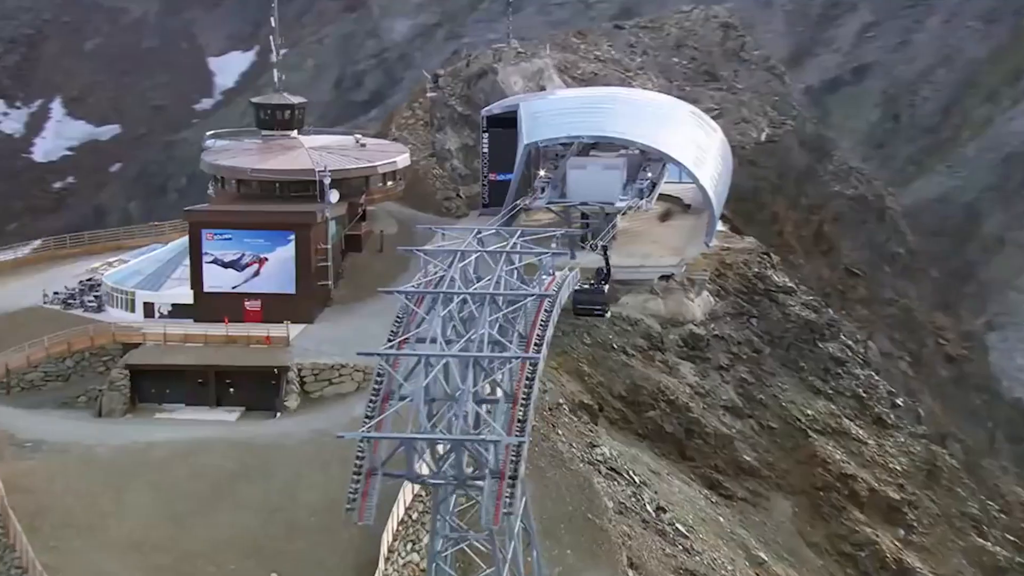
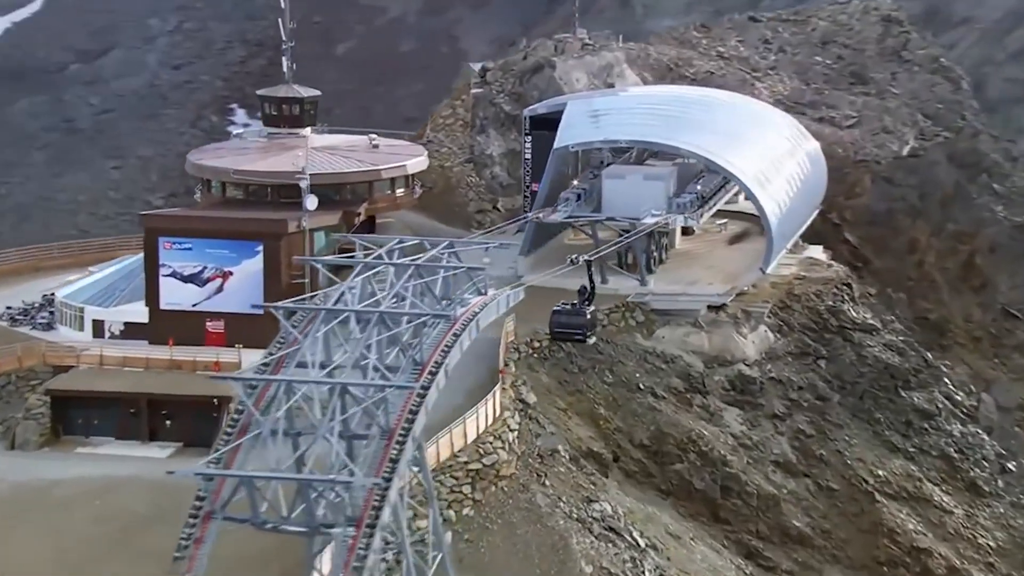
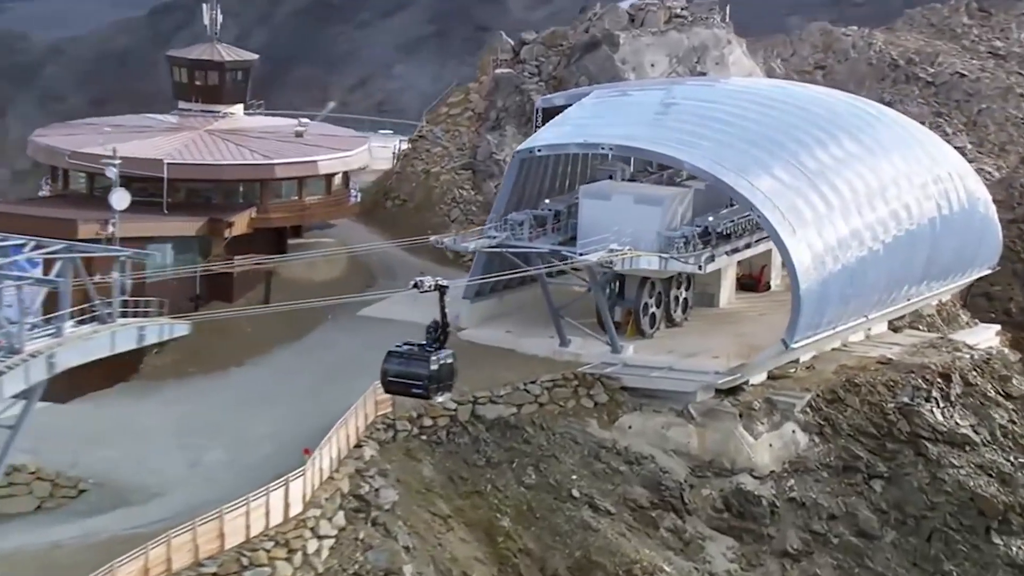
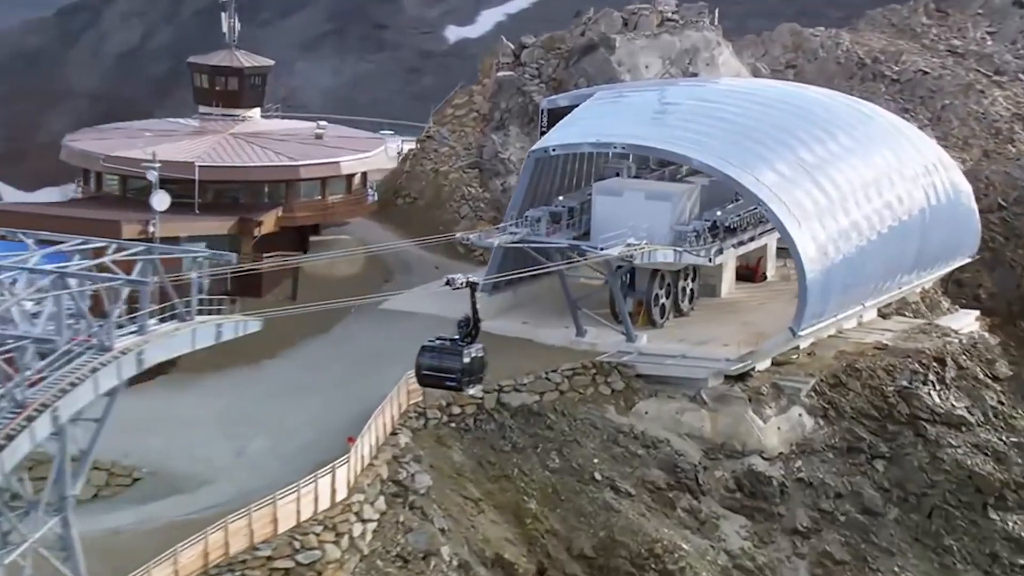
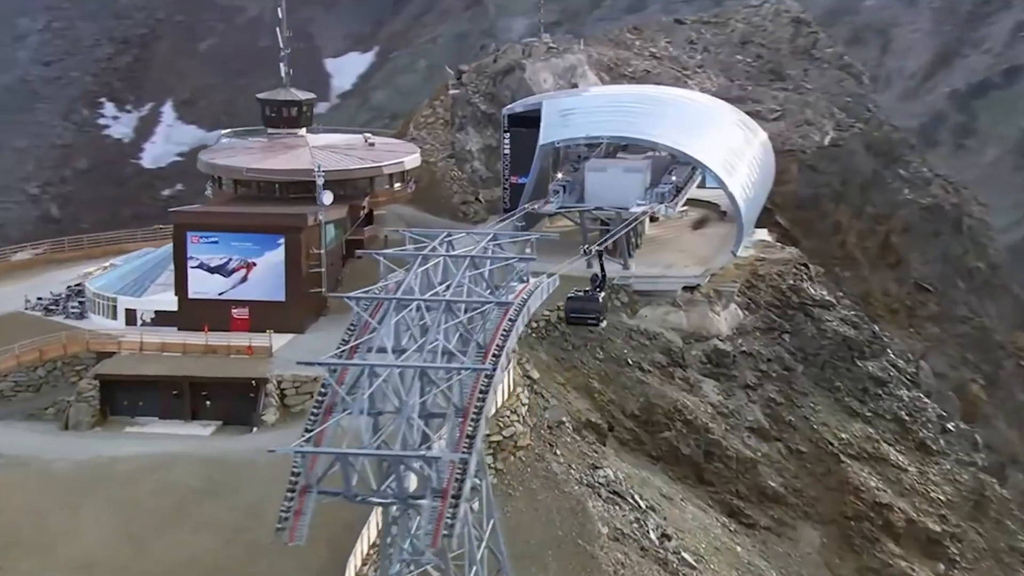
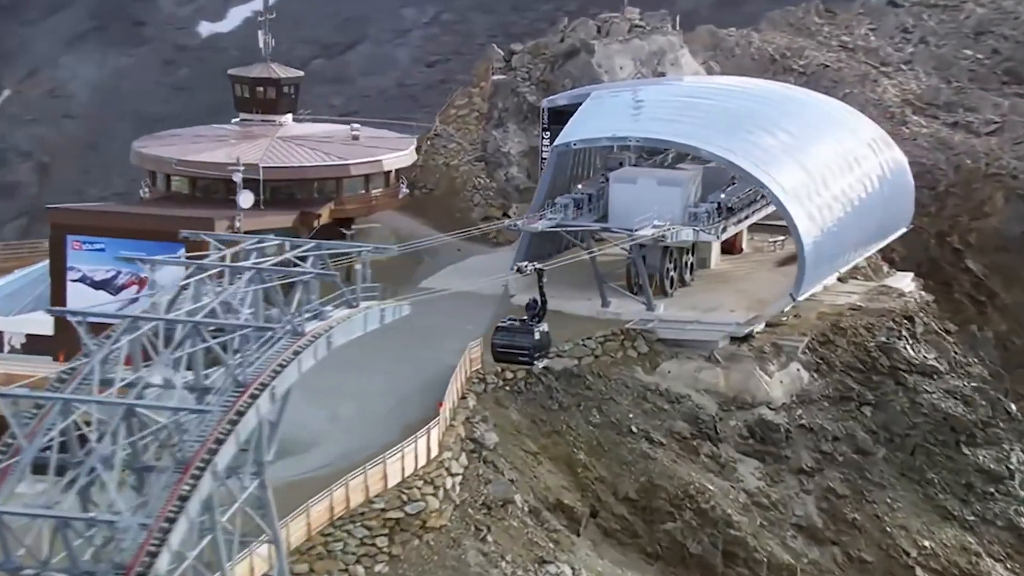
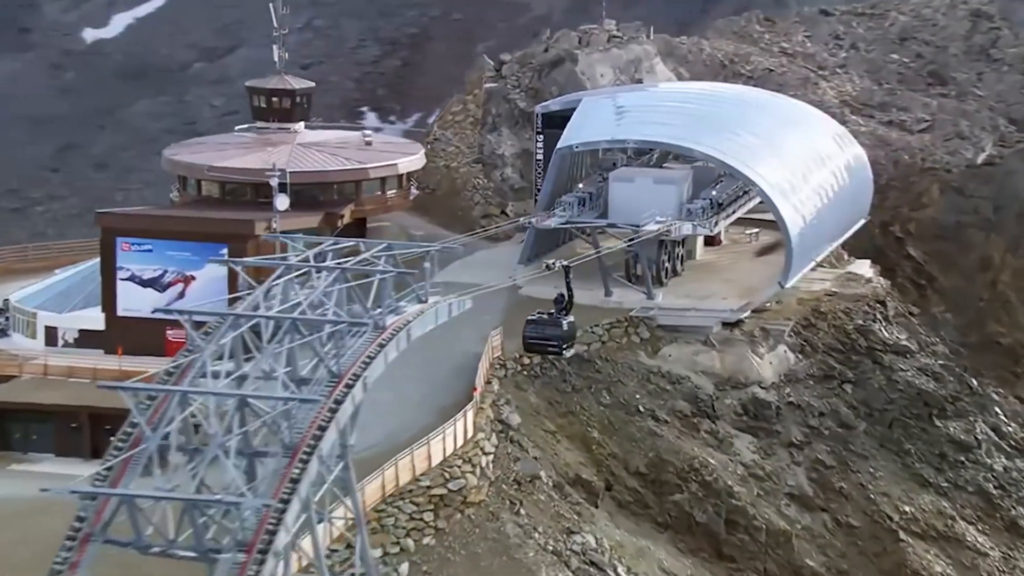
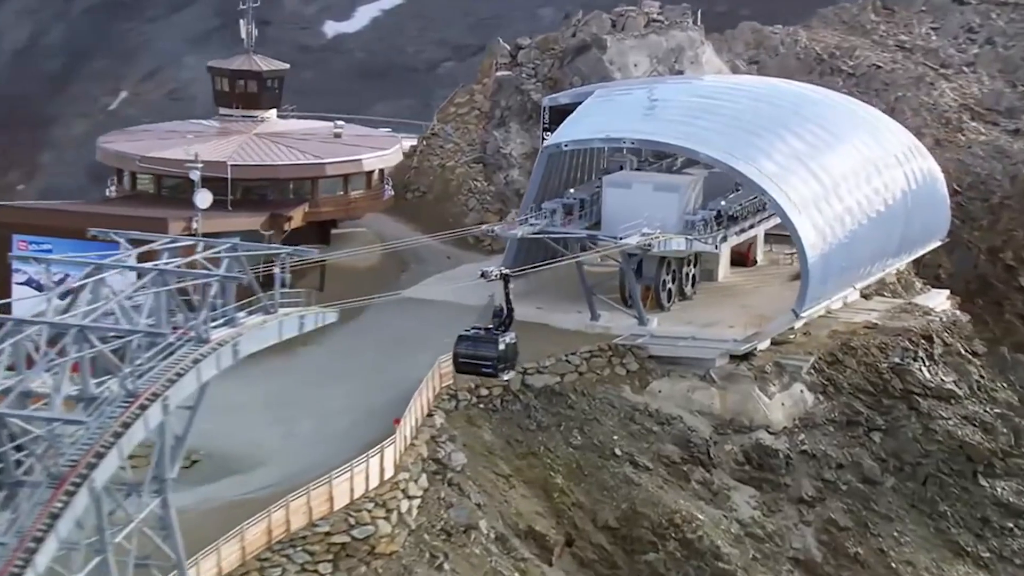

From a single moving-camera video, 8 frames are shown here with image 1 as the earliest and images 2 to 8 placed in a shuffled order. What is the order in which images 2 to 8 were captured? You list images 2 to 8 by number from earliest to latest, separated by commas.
5, 2, 7, 6, 8, 4, 3
